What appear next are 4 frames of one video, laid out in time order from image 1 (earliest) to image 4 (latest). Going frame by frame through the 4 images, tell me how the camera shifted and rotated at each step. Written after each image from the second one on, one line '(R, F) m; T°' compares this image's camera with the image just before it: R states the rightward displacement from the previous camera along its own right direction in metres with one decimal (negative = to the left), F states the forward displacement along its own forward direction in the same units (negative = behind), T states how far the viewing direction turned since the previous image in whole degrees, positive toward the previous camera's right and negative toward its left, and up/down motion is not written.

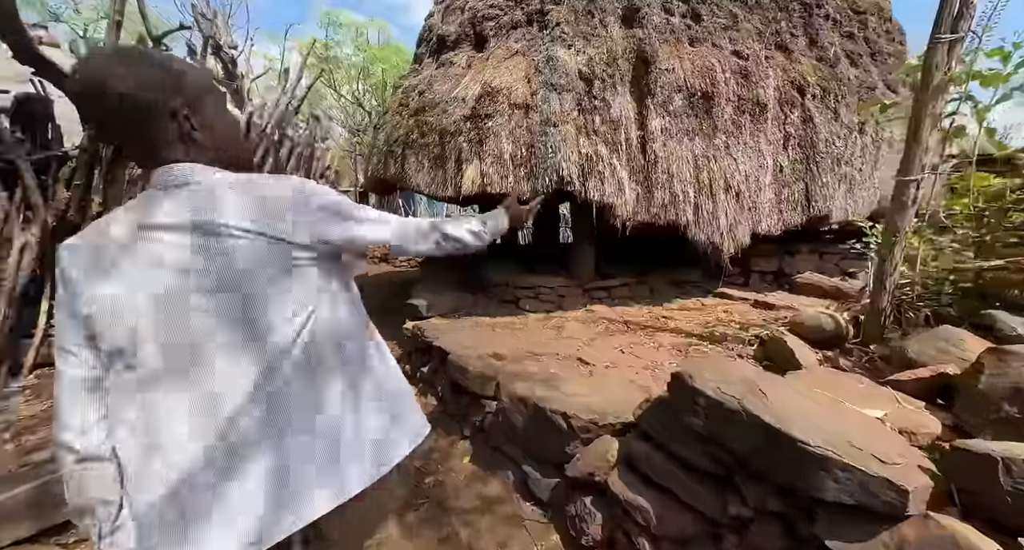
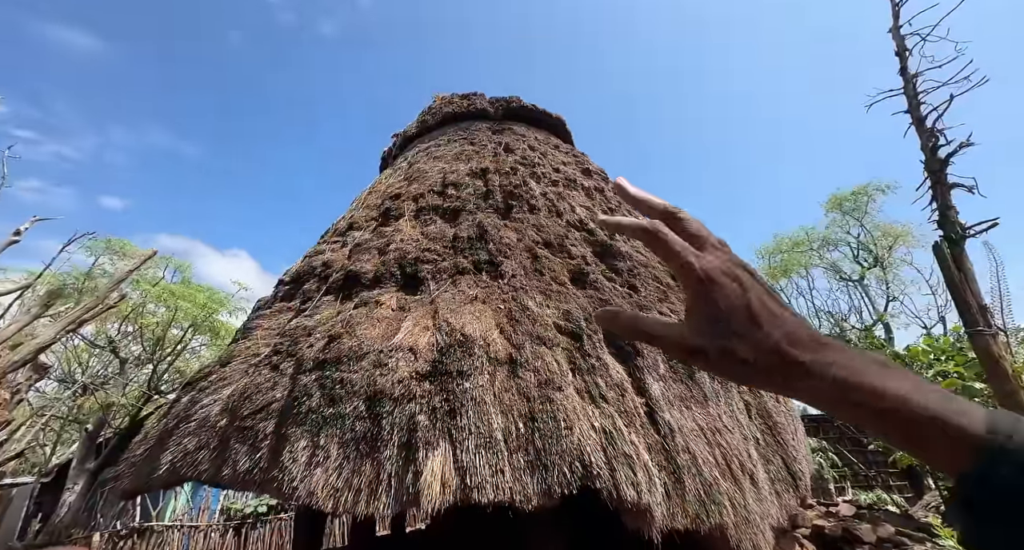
(-1.3, +1.8) m; +31°
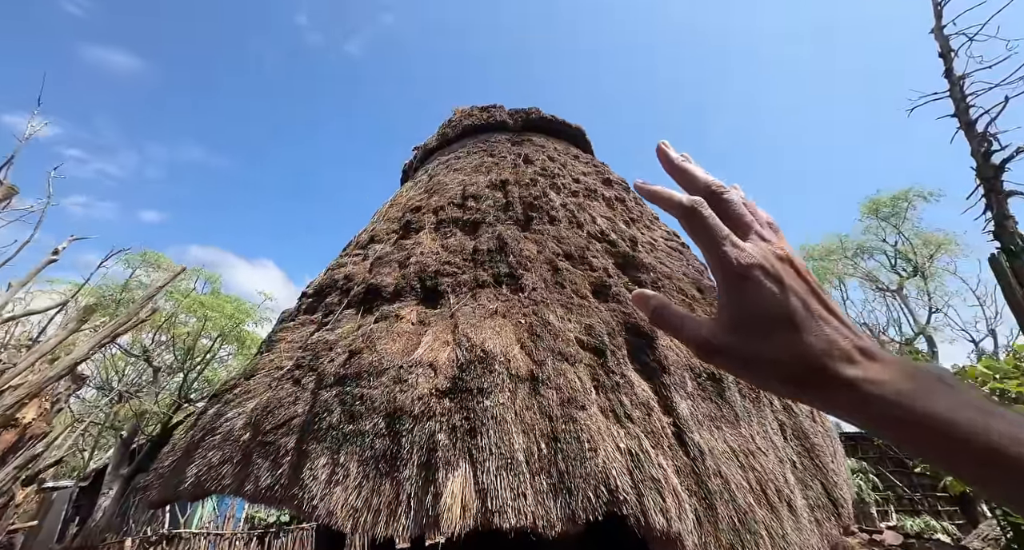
(0.0, +0.1) m; -3°
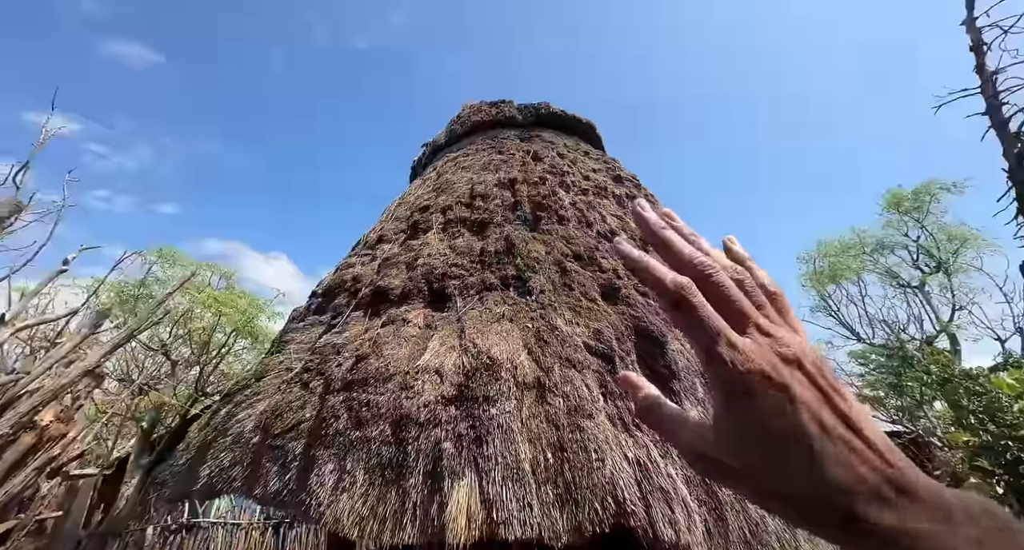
(0.0, 0.0) m; -1°
